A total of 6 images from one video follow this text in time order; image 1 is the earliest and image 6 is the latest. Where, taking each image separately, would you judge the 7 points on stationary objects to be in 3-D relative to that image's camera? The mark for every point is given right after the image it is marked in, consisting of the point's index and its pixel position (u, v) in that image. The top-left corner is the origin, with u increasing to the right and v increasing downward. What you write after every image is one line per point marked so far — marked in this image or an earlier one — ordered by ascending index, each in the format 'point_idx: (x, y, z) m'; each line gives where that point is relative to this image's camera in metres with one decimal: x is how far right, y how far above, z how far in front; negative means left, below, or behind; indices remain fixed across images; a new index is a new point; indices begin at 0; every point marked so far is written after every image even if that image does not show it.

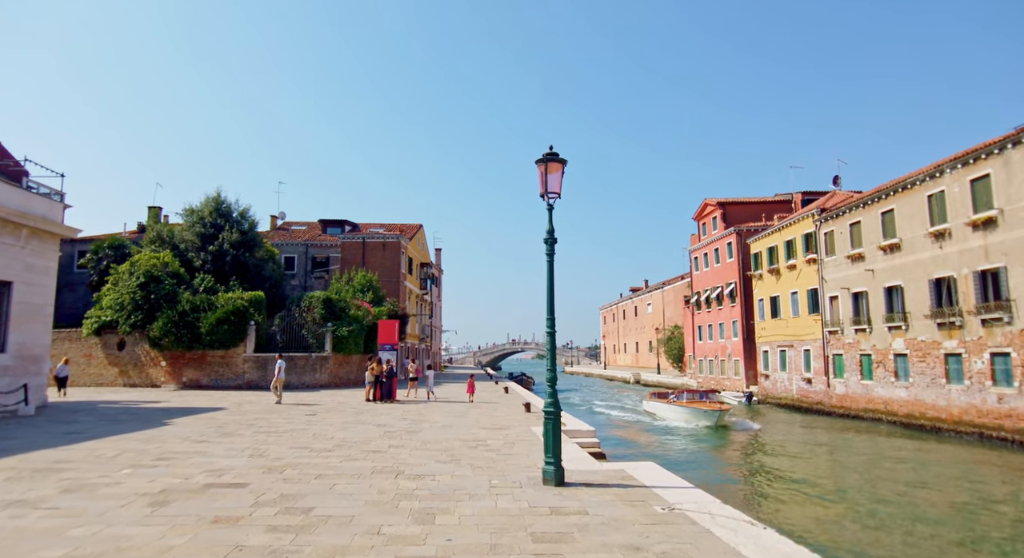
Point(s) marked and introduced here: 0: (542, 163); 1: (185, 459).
0: (+0.4, +1.7, +8.4) m
1: (-5.2, -2.9, +9.3) m
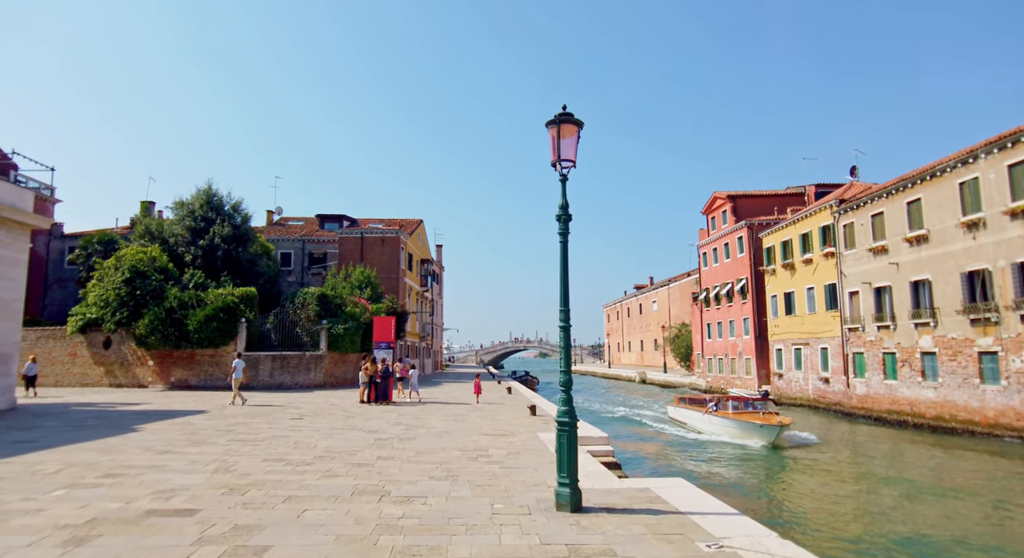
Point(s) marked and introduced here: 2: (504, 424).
0: (+0.5, +1.9, +7.1) m
1: (-5.1, -2.7, +7.9) m
2: (-0.2, -3.6, +14.6) m
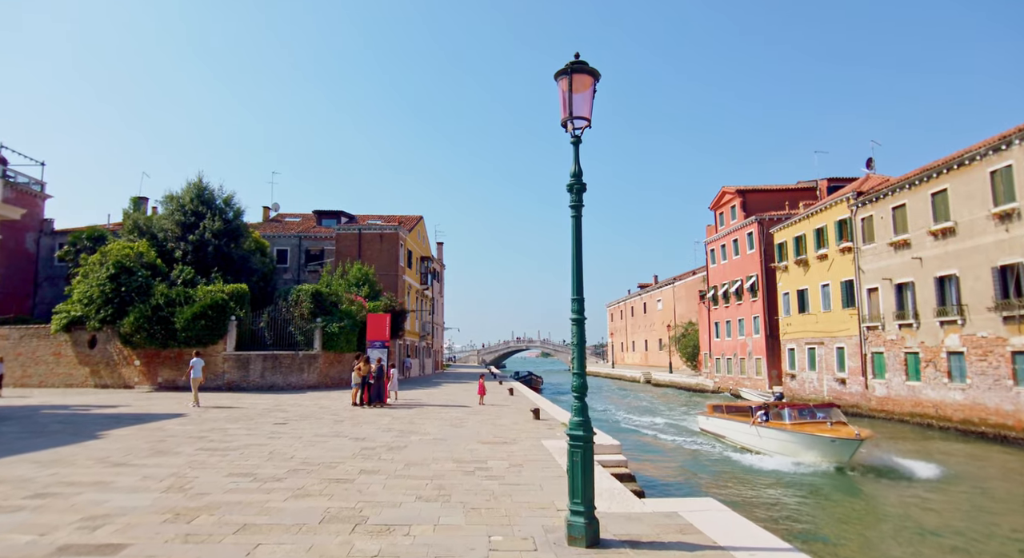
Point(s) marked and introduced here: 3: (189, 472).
0: (+0.5, +2.0, +5.9) m
1: (-5.1, -2.5, +6.8) m
2: (-0.2, -3.5, +13.4) m
3: (-4.5, -2.7, +8.1) m
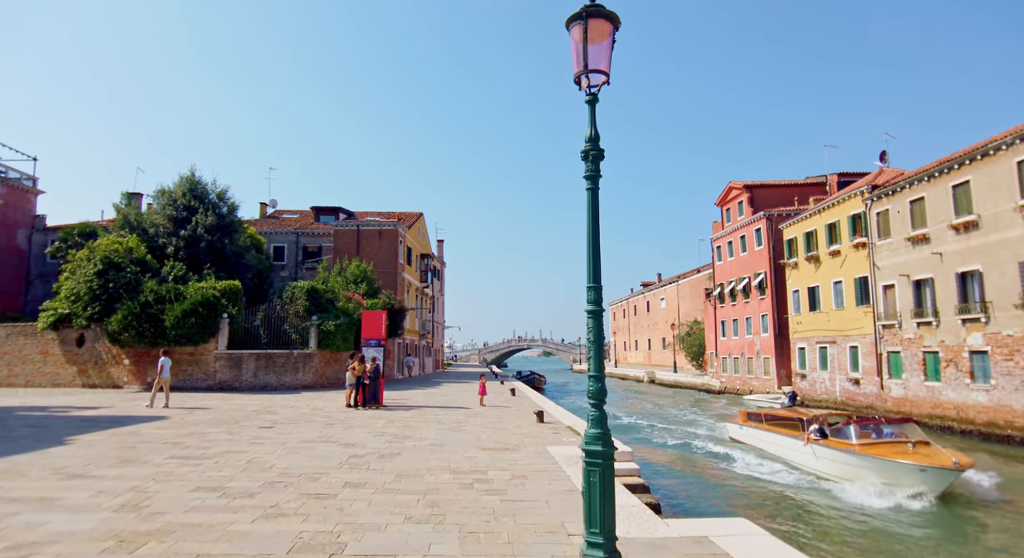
0: (+0.6, +2.2, +4.9) m
1: (-5.1, -2.4, +5.8) m
2: (-0.1, -3.3, +12.5) m
3: (-4.5, -2.6, +7.2) m
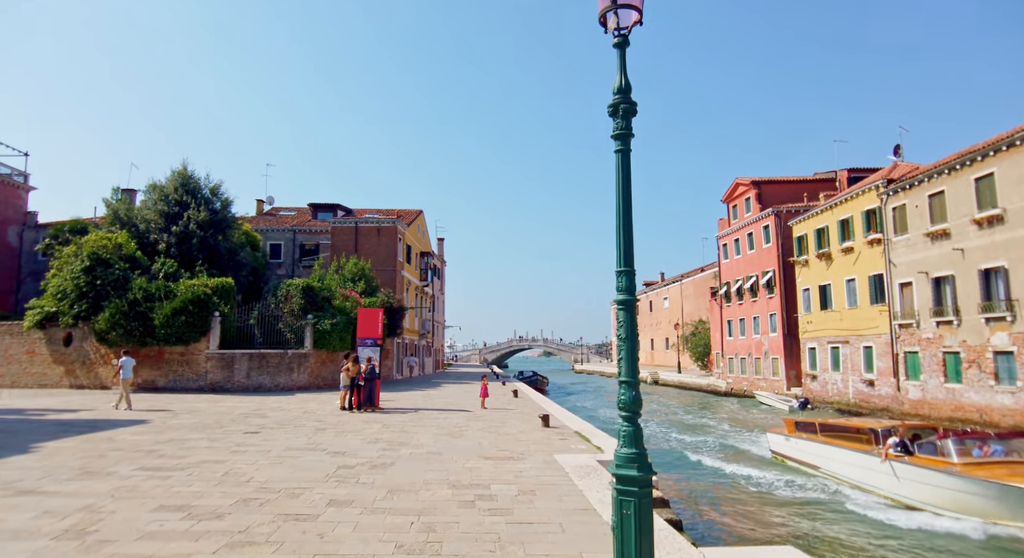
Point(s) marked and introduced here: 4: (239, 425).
0: (+0.6, +2.3, +4.0) m
1: (-5.0, -2.3, +4.9) m
2: (0.0, -3.2, +11.6) m
3: (-4.4, -2.5, +6.3) m
4: (-6.2, -3.3, +13.3) m
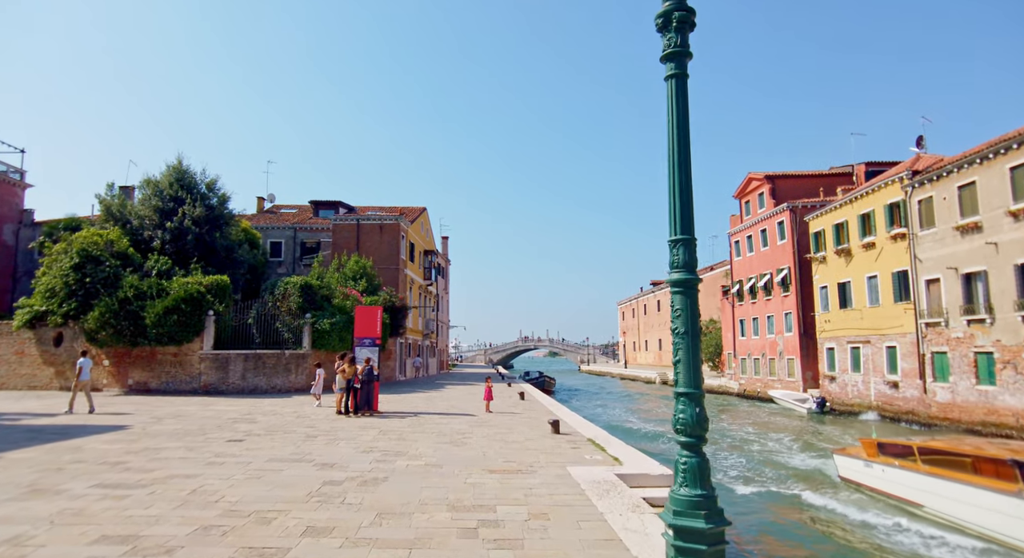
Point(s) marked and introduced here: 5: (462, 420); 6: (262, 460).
0: (+0.7, +2.4, +3.0) m
1: (-4.9, -2.2, +3.9) m
2: (+0.1, -3.1, +10.5) m
3: (-4.3, -2.3, +5.3) m
4: (-6.1, -3.2, +12.3) m
5: (-1.2, -3.6, +14.7) m
6: (-3.9, -2.8, +9.1) m
